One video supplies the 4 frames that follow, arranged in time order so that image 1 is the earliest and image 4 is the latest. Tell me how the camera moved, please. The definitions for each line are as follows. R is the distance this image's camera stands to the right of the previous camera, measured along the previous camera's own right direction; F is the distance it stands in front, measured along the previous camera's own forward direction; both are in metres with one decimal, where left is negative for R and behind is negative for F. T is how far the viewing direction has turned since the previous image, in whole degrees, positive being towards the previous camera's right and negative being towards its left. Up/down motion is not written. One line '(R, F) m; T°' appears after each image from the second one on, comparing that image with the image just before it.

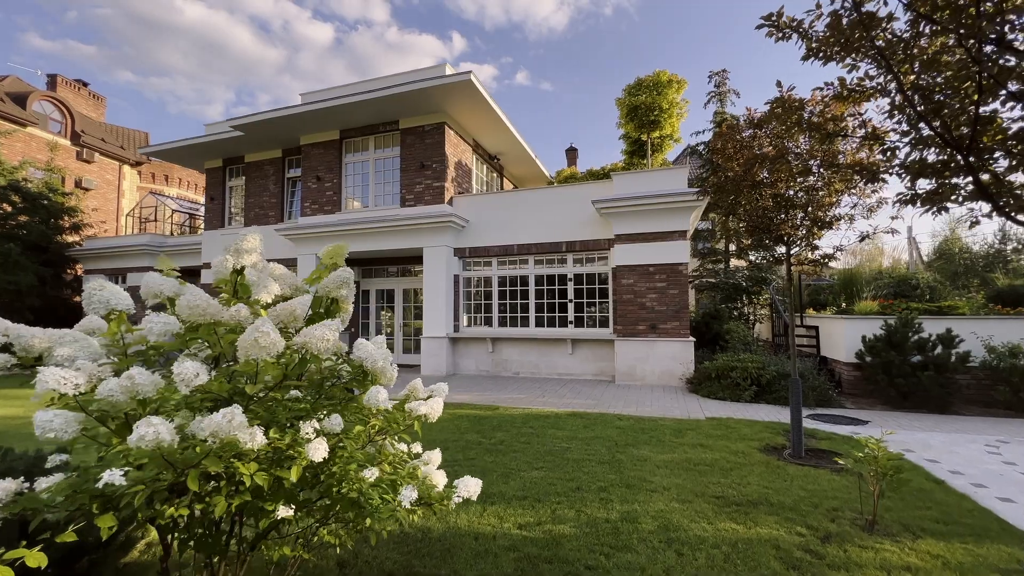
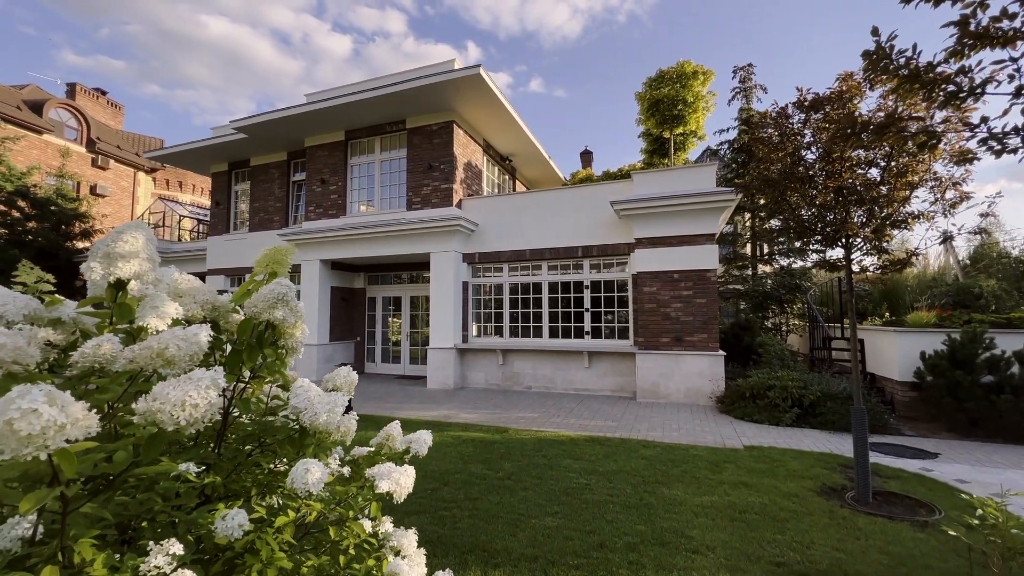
(0.0, +0.7) m; -2°
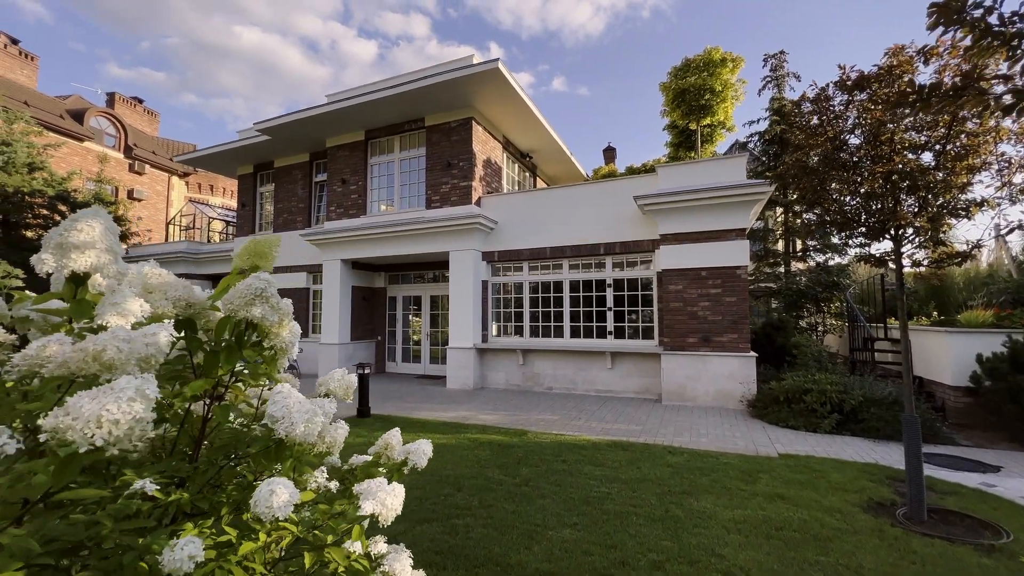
(+0.1, +0.2) m; -3°
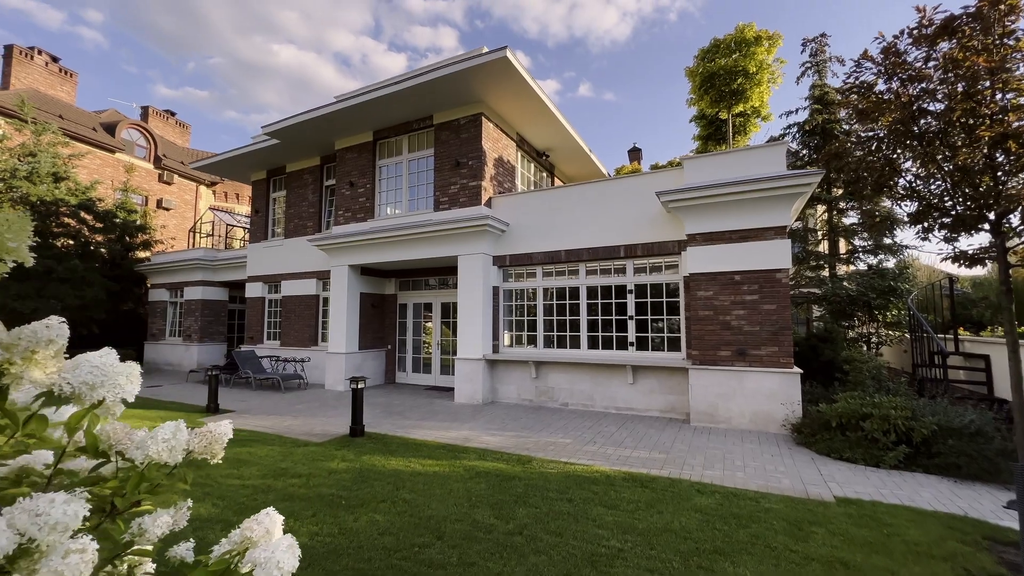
(+0.3, +0.8) m; -4°
